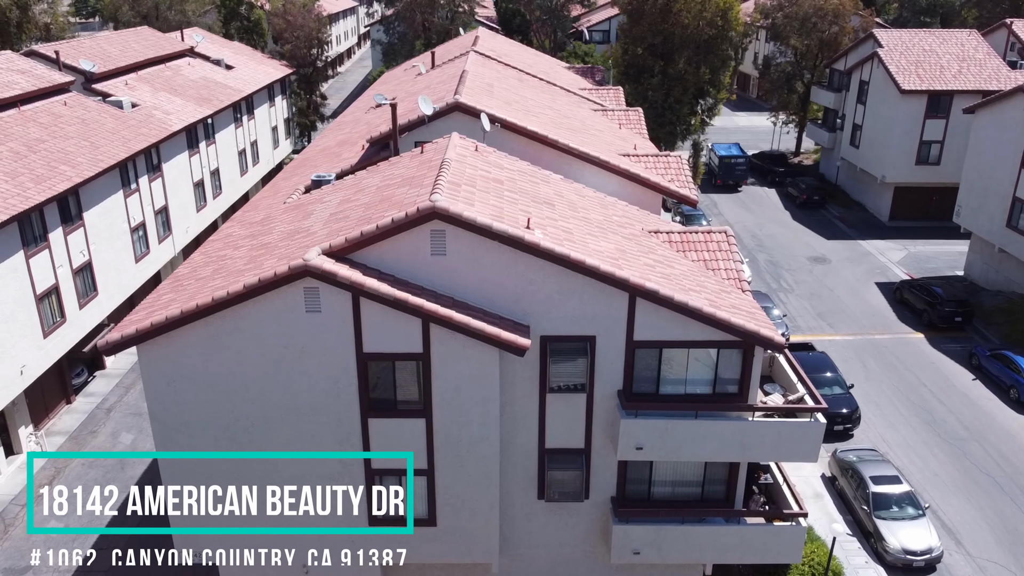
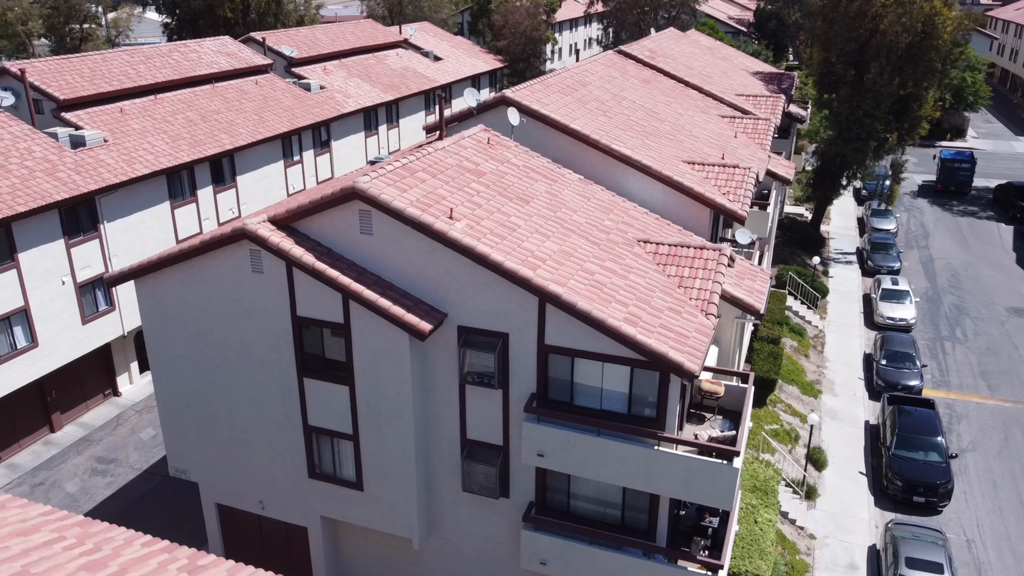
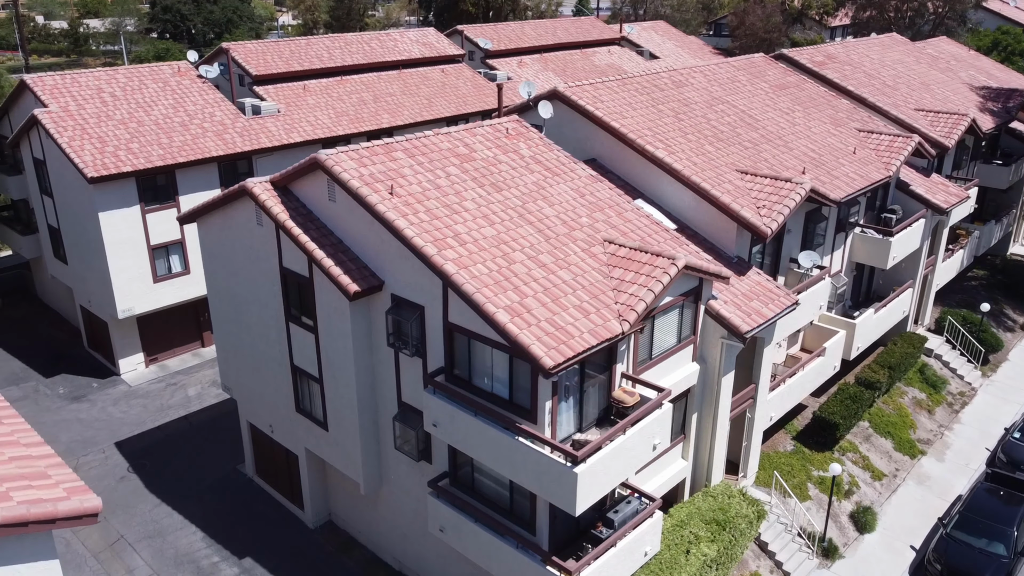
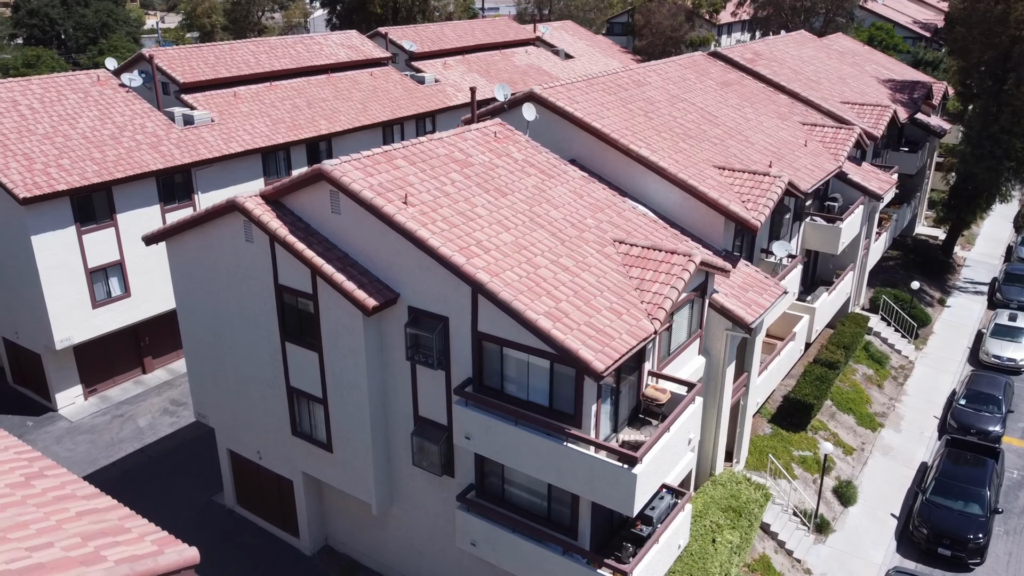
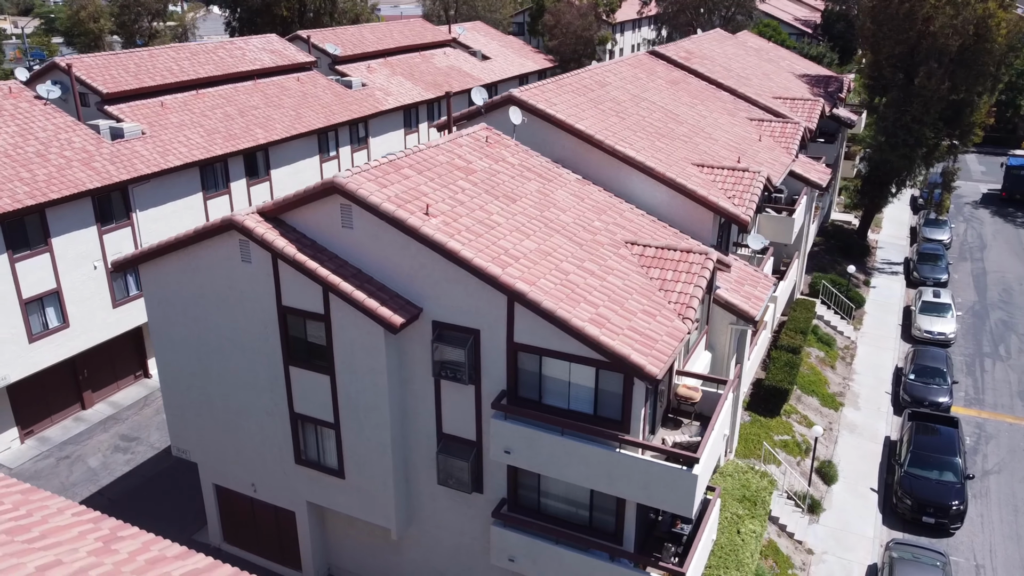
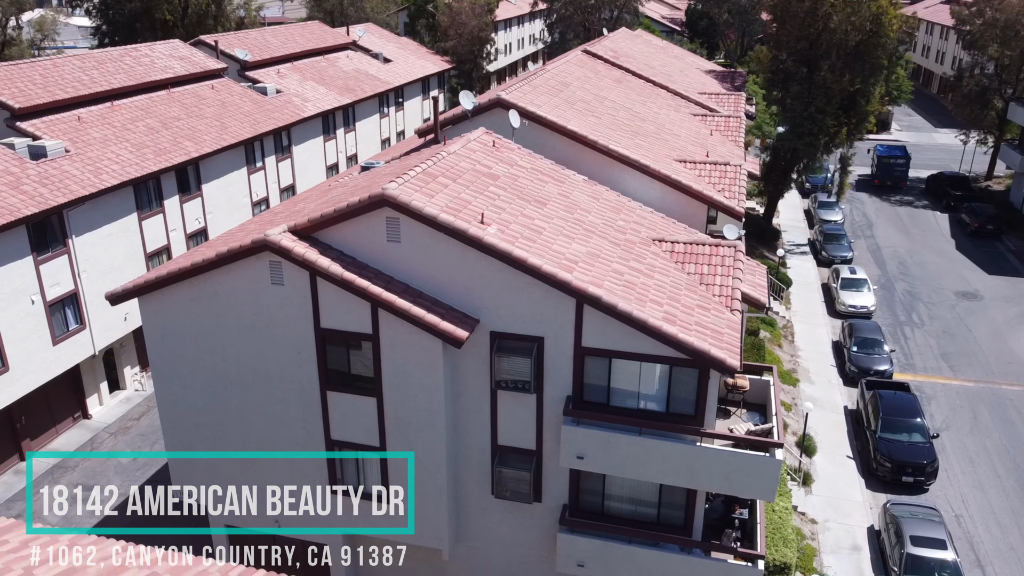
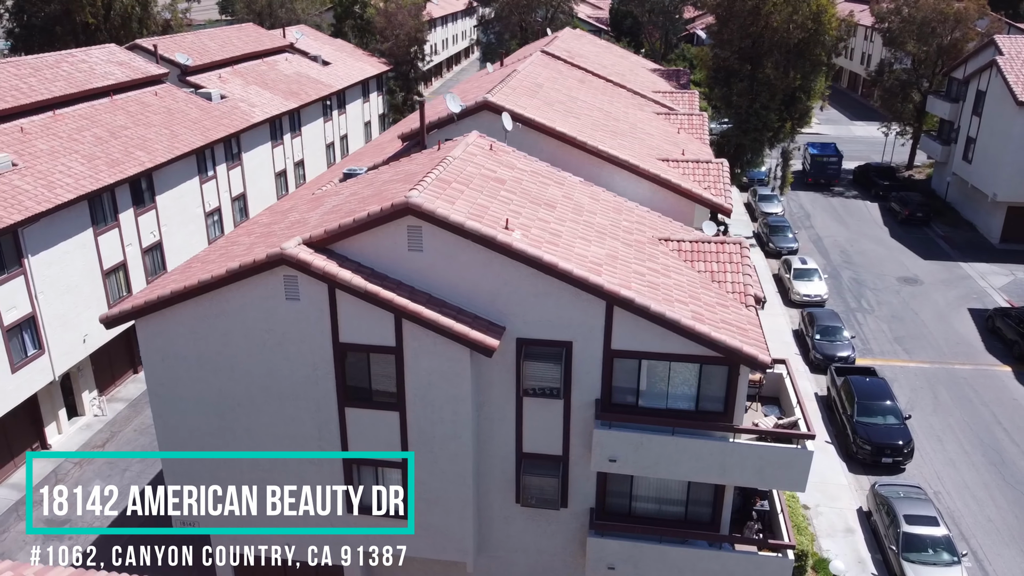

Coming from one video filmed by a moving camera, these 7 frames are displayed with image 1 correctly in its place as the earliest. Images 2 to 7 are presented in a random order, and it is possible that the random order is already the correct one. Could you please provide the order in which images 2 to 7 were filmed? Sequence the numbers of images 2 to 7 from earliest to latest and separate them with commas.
7, 6, 2, 5, 4, 3
